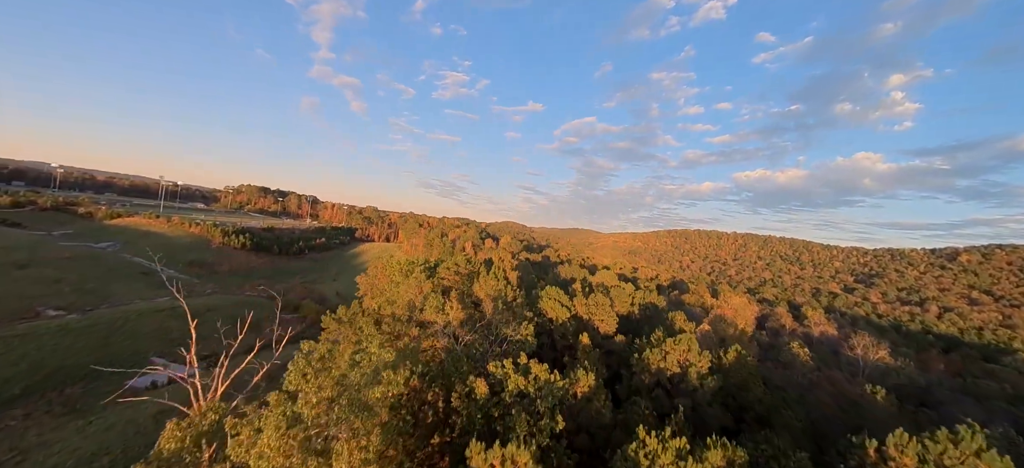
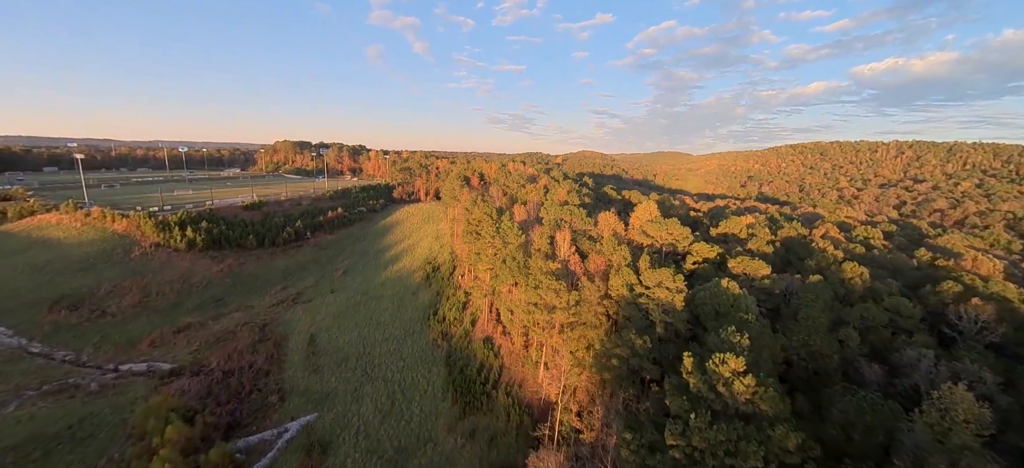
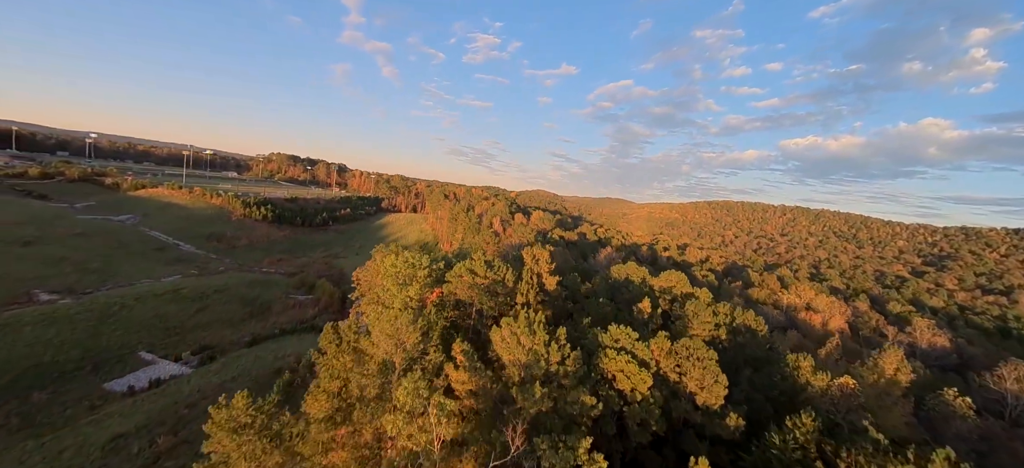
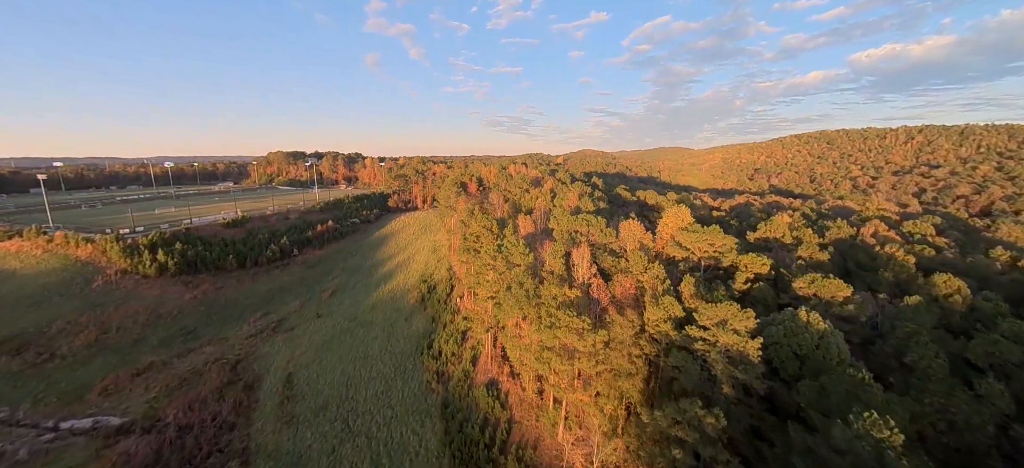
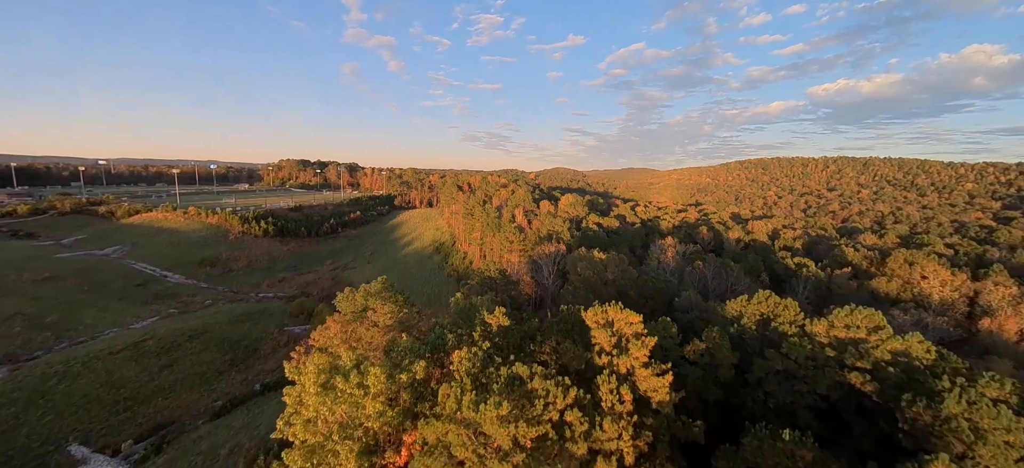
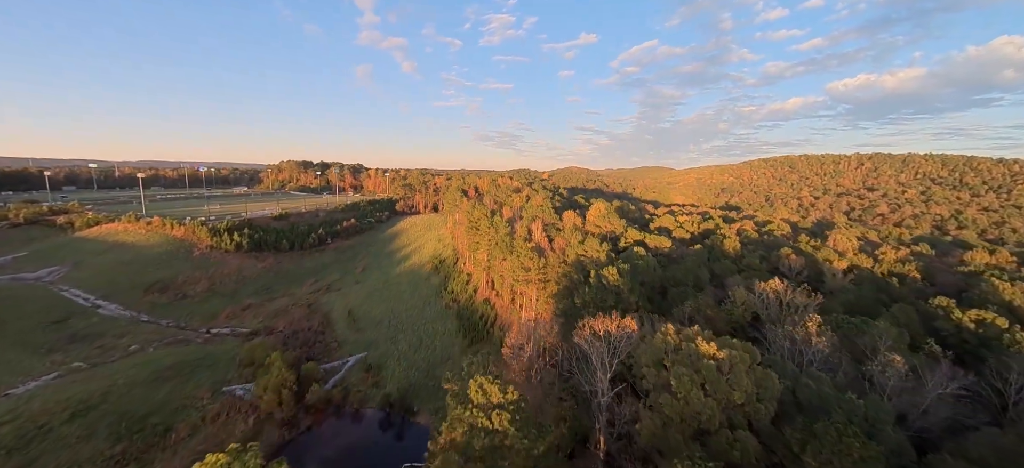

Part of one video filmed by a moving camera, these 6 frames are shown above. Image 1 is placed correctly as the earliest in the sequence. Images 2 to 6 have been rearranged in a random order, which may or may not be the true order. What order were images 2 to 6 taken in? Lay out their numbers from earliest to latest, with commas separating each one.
3, 5, 6, 2, 4
